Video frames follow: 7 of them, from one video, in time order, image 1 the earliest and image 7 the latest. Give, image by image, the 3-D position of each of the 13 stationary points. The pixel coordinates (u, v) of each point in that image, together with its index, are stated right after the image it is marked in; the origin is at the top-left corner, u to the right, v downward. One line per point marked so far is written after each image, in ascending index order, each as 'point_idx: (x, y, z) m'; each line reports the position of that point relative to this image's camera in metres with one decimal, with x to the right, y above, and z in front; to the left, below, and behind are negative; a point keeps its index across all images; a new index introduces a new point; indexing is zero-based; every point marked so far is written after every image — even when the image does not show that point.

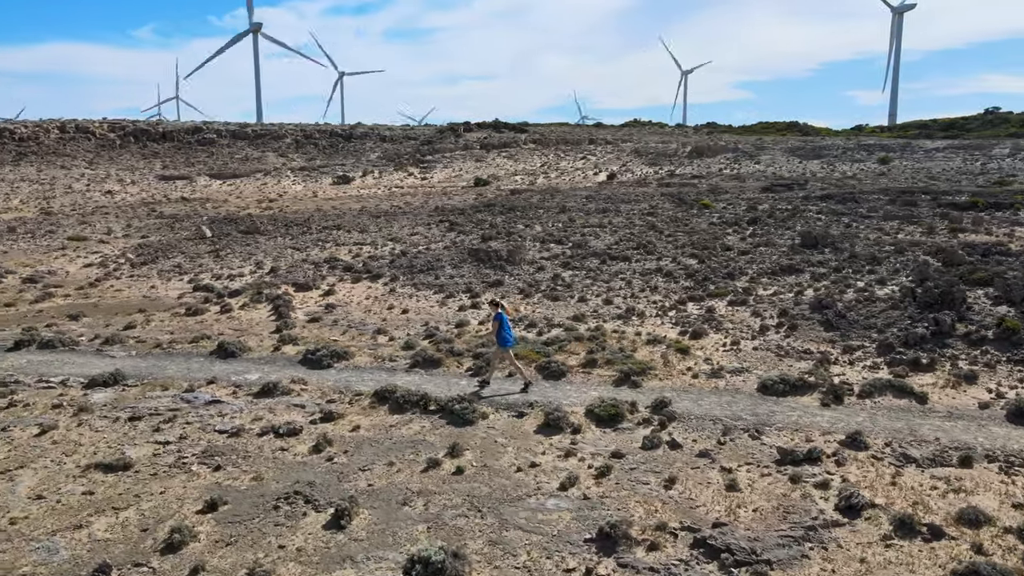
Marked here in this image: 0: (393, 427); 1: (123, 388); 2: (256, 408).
0: (-2.1, -2.4, +13.4) m
1: (-7.8, -2.0, +15.4) m
2: (-4.8, -2.3, +14.3) m
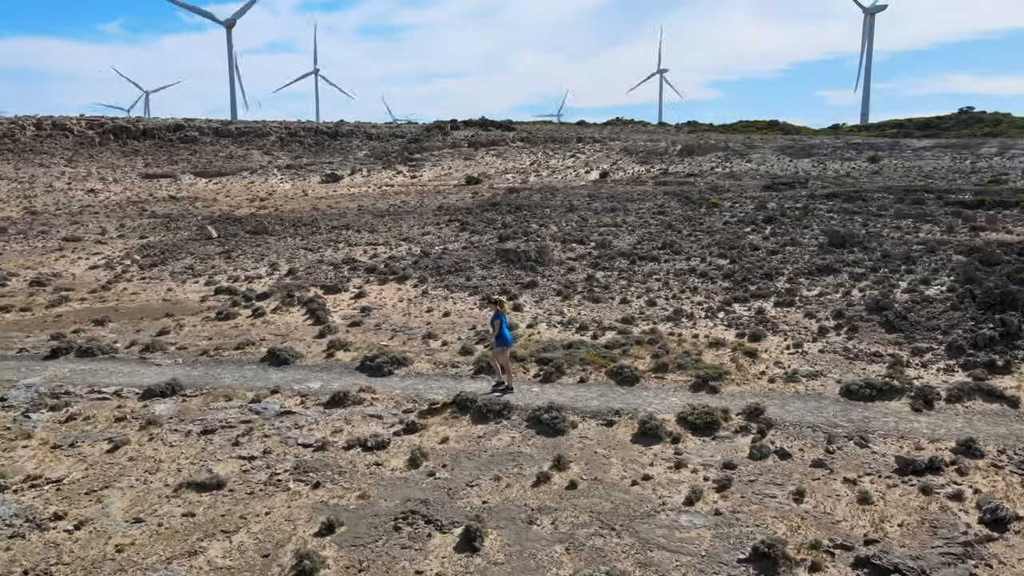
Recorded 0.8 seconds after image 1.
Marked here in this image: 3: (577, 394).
0: (-0.5, -2.5, +12.9) m
1: (-6.3, -2.2, +14.7) m
2: (-3.2, -2.4, +13.7) m
3: (+1.4, -2.1, +15.1) m
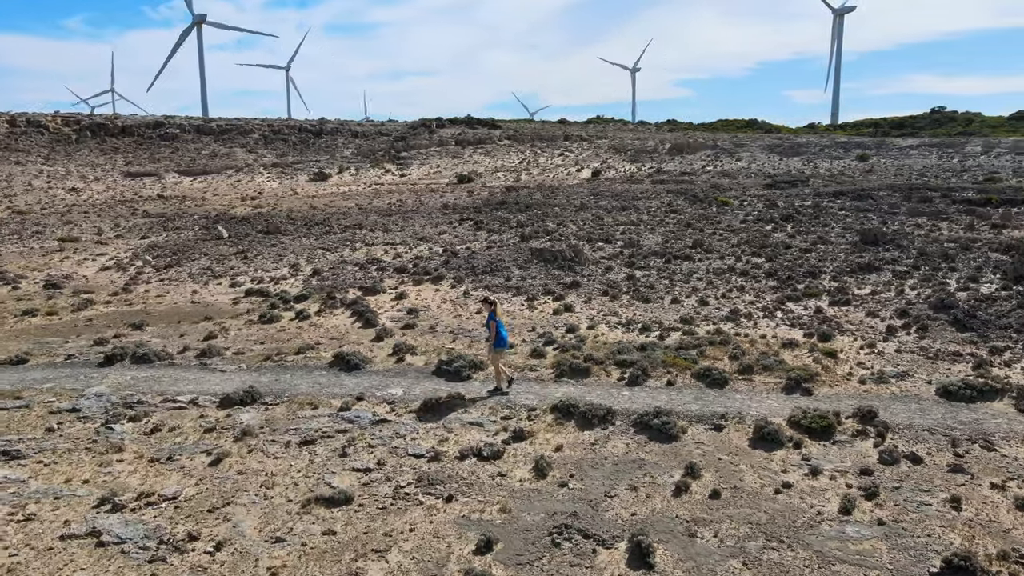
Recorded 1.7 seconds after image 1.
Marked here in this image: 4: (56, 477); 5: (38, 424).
0: (+1.4, -2.6, +12.4) m
1: (-4.5, -2.2, +14.0) m
2: (-1.4, -2.4, +13.1) m
3: (+3.2, -2.1, +14.7) m
4: (-6.6, -2.7, +11.0) m
5: (-8.1, -2.3, +13.1) m
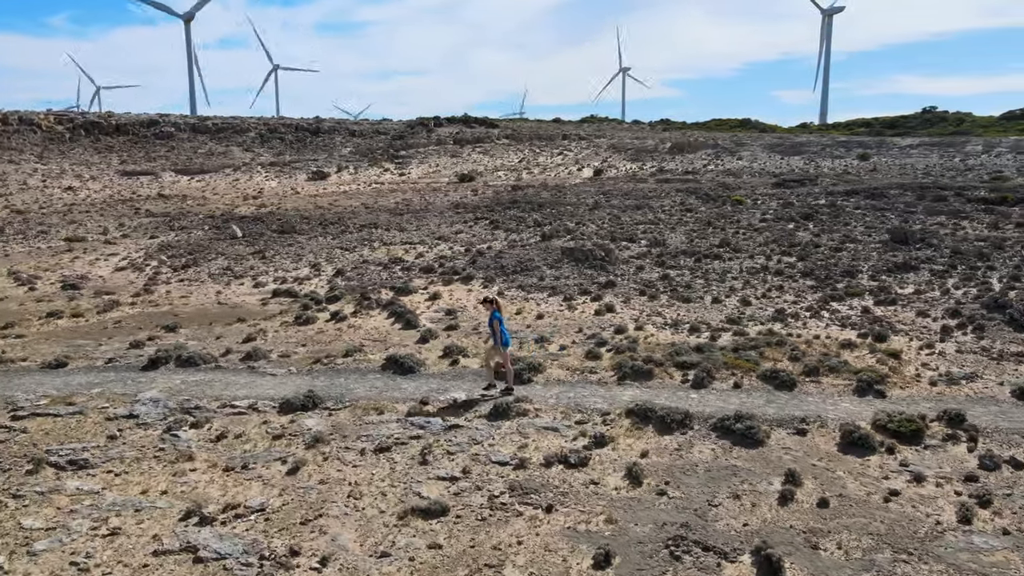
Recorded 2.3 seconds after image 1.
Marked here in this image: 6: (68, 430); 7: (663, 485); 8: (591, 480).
0: (+2.7, -2.6, +12.0) m
1: (-3.2, -2.2, +13.5) m
2: (-0.1, -2.4, +12.7) m
3: (+4.4, -2.1, +14.3) m
4: (-5.2, -2.8, +10.5) m
5: (-6.8, -2.4, +12.6) m
6: (-7.4, -2.4, +12.6) m
7: (+2.1, -2.8, +10.7) m
8: (+1.1, -2.7, +10.9) m
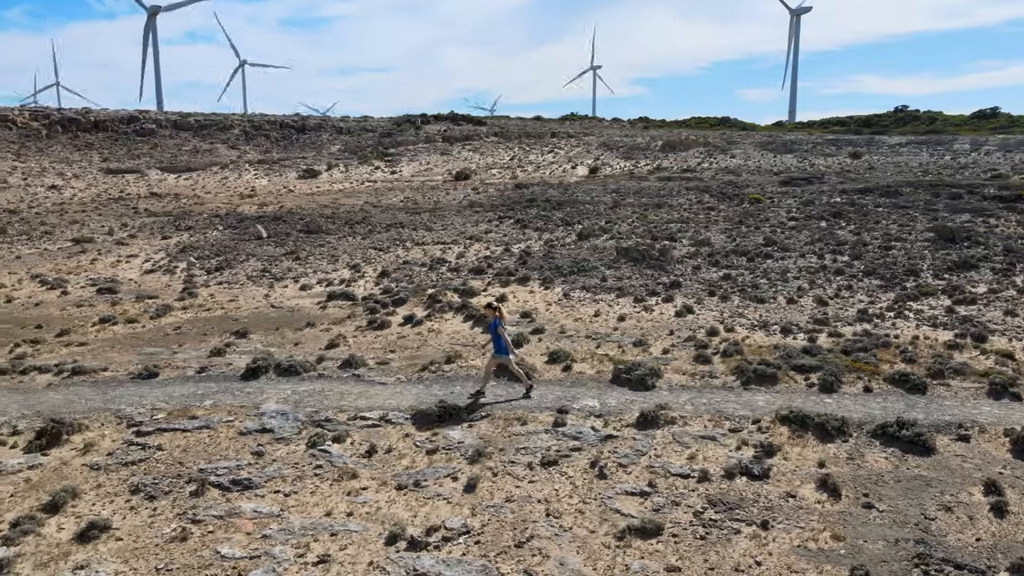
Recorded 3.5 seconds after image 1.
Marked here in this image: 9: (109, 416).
0: (+5.3, -2.6, +11.7) m
1: (-0.6, -2.3, +13.0) m
2: (+2.5, -2.5, +12.2) m
3: (+6.9, -2.2, +14.0) m
4: (-2.6, -2.9, +9.8) m
5: (-4.3, -2.5, +11.8) m
6: (-4.8, -2.5, +11.9) m
7: (+4.8, -2.8, +10.3) m
8: (+3.8, -2.8, +10.4) m
9: (-7.1, -2.3, +13.3) m
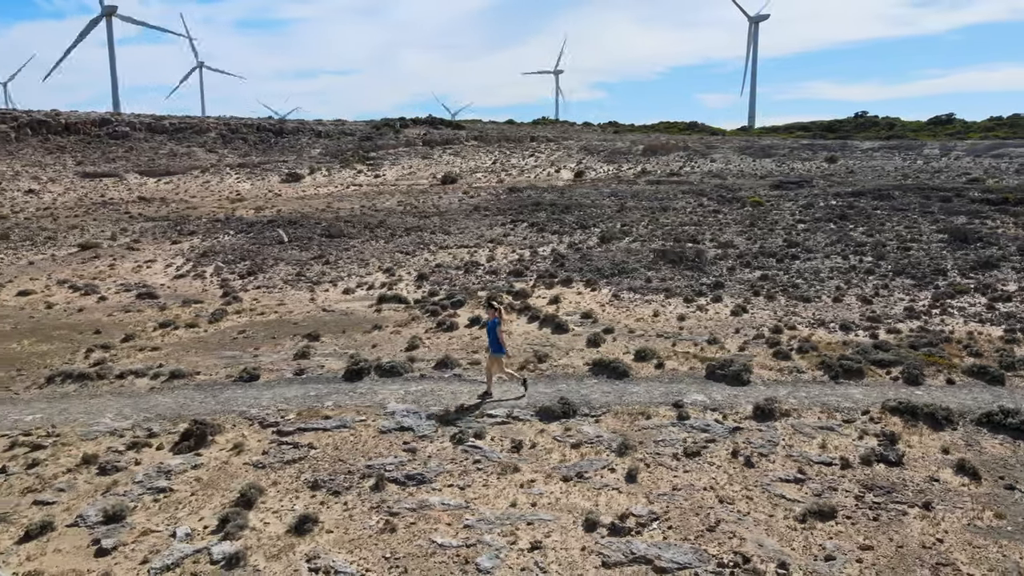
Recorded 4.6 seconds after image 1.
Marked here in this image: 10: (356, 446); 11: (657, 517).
0: (+7.6, -2.6, +12.4) m
1: (+1.6, -2.3, +13.4) m
2: (+4.7, -2.5, +12.8) m
3: (+9.1, -2.1, +14.9) m
4: (-0.2, -2.9, +10.2) m
5: (-2.0, -2.5, +12.1) m
6: (-2.5, -2.5, +12.1) m
7: (+7.1, -2.8, +11.1) m
8: (+6.1, -2.8, +11.1) m
9: (-4.9, -2.3, +13.5) m
10: (-2.5, -2.5, +12.0) m
11: (+1.8, -3.0, +9.8) m
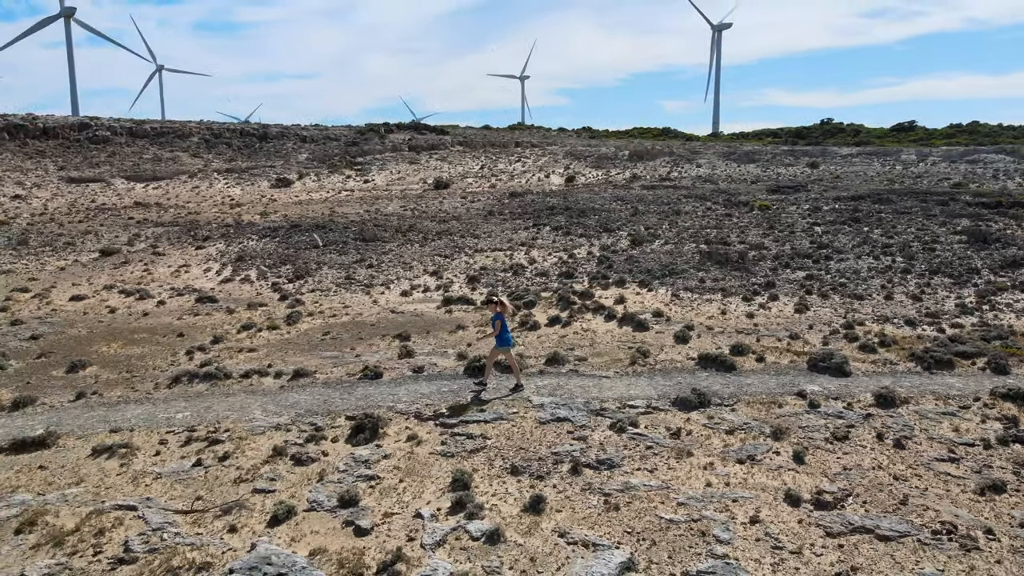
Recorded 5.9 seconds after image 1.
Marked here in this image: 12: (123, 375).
0: (+10.3, -2.5, +13.5) m
1: (+4.2, -2.3, +14.2) m
2: (+7.4, -2.4, +13.8) m
3: (+11.7, -2.0, +16.0) m
4: (+2.6, -2.8, +10.9) m
5: (+0.7, -2.4, +12.8) m
6: (+0.2, -2.4, +12.7) m
7: (+9.9, -2.7, +12.1) m
8: (+8.9, -2.7, +12.1) m
9: (-2.2, -2.3, +14.0) m
10: (+0.2, -2.5, +12.6) m
11: (+4.7, -2.9, +10.6) m
12: (-9.0, -2.0, +17.6) m
